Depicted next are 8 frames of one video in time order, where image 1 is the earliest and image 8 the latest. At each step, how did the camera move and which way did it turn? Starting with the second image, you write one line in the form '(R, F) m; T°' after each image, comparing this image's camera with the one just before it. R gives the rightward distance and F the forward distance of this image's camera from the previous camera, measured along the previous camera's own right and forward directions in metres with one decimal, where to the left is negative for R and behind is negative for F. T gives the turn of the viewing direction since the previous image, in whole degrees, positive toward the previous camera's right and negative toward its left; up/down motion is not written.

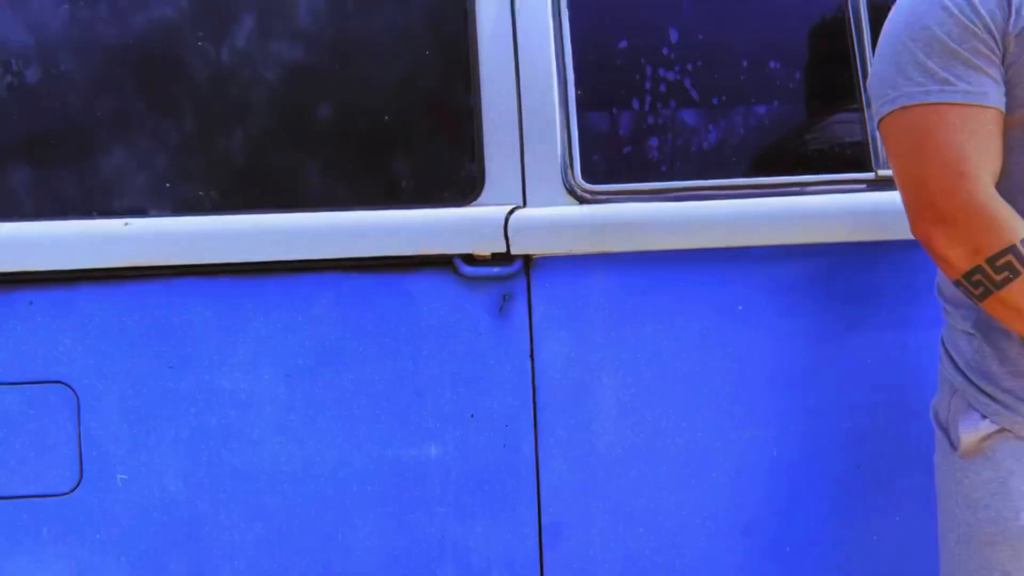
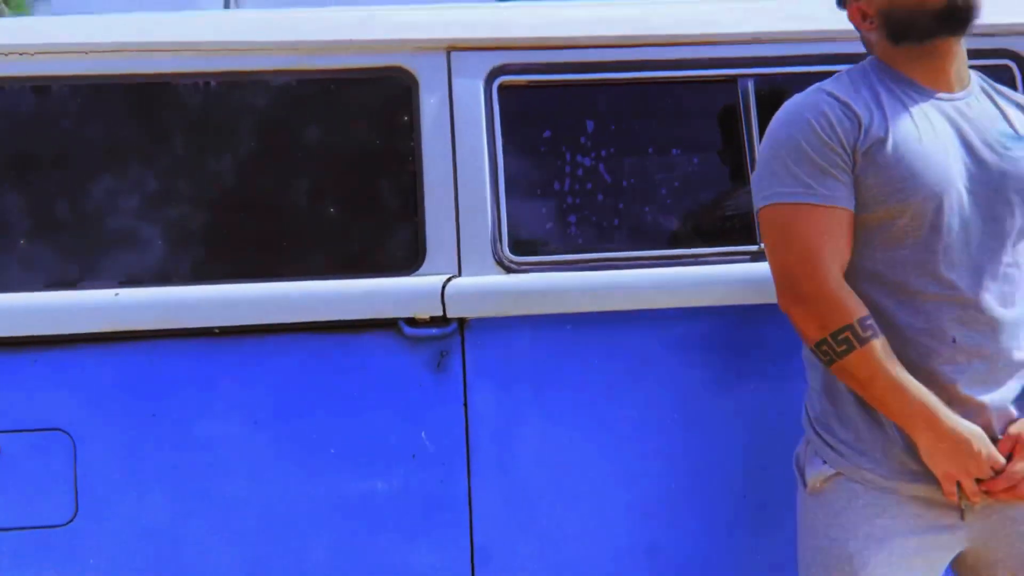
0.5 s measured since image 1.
(-0.3, -0.1) m; +16°
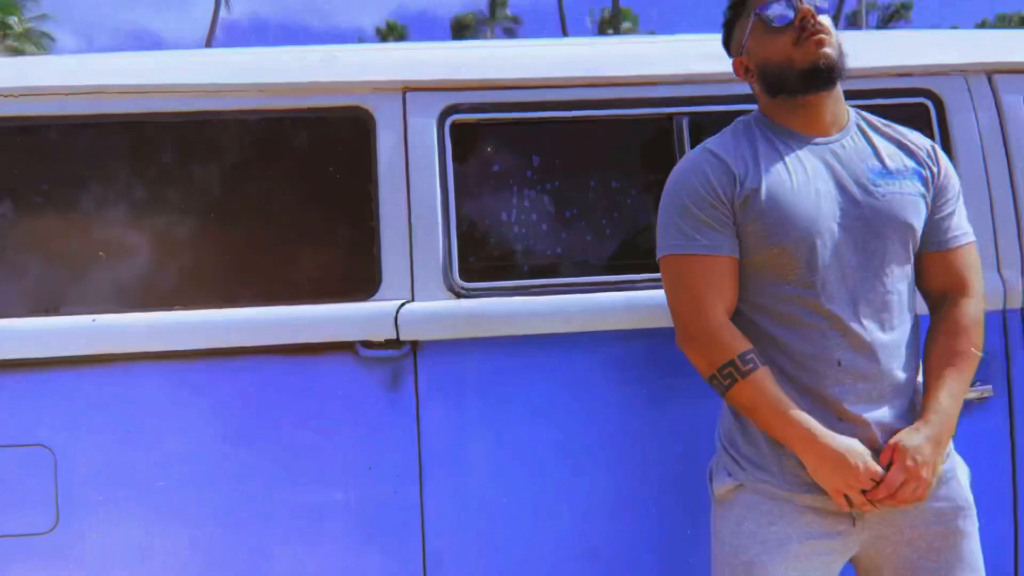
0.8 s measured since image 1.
(+0.1, -0.1) m; 0°
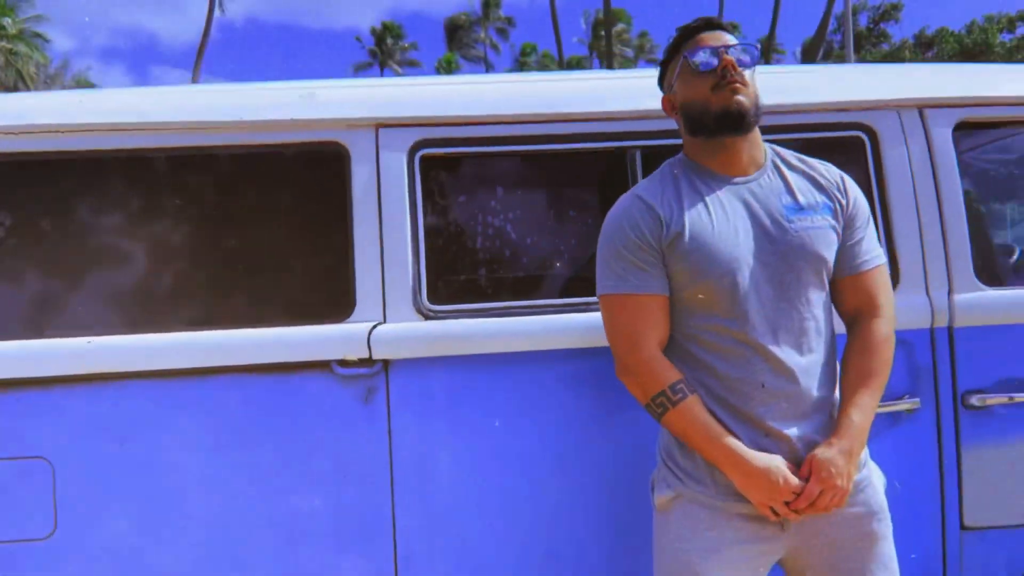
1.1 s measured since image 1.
(+0.1, -0.1) m; 0°
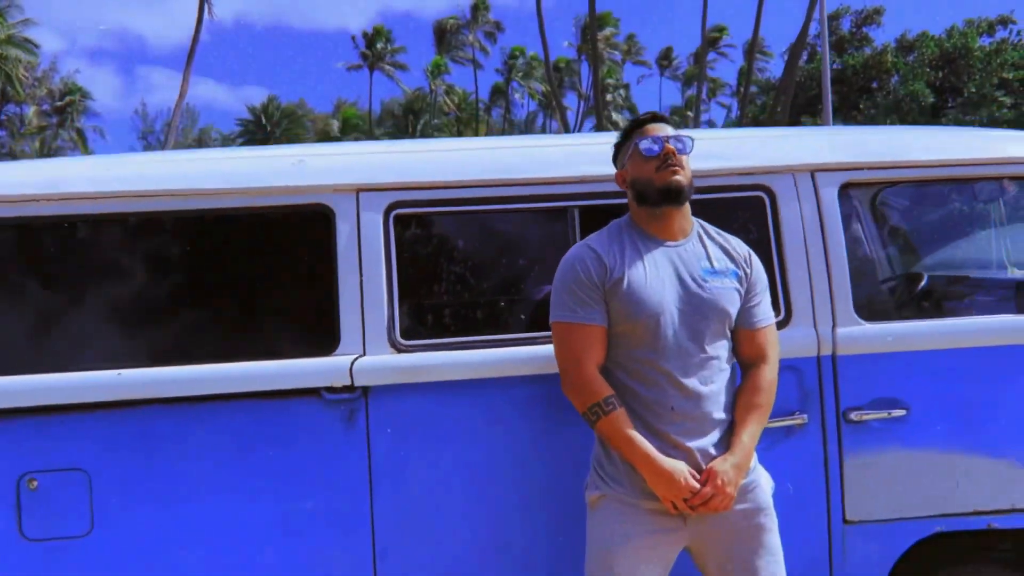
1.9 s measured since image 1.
(+0.1, -0.4) m; +1°
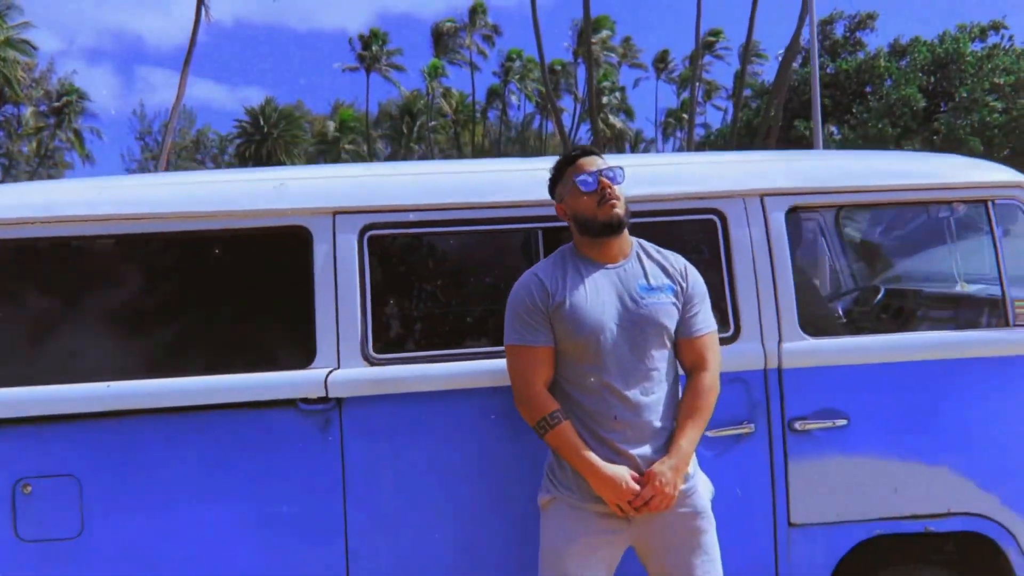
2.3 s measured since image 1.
(+0.1, -0.2) m; 0°
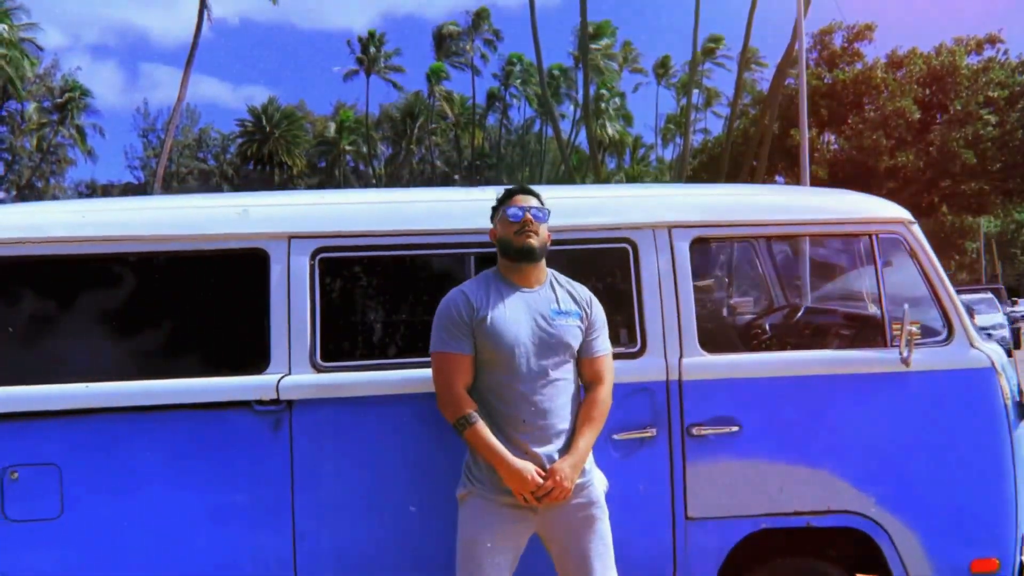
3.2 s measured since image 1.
(+0.2, -0.3) m; 0°
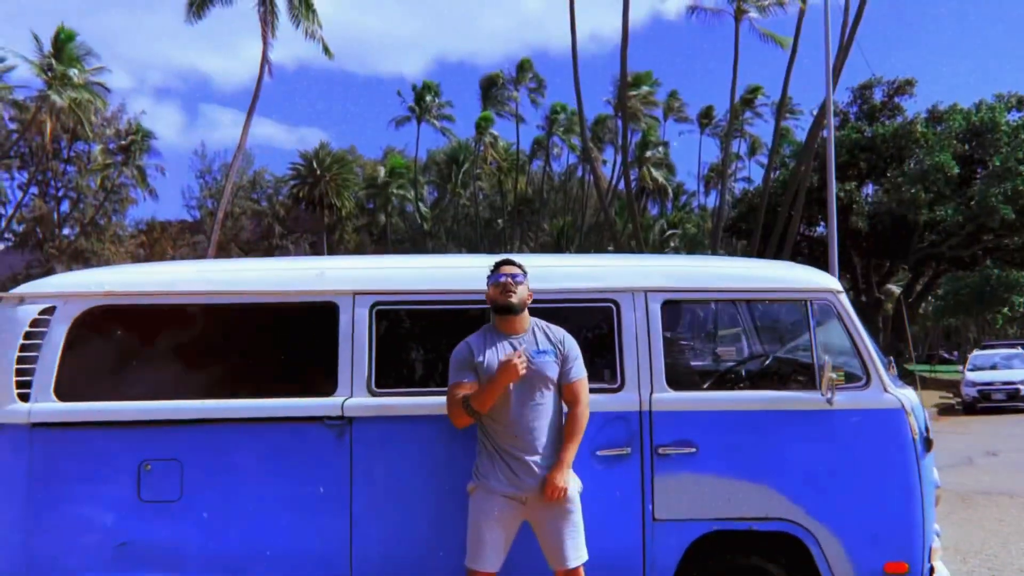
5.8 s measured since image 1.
(+0.1, -0.9) m; -3°
